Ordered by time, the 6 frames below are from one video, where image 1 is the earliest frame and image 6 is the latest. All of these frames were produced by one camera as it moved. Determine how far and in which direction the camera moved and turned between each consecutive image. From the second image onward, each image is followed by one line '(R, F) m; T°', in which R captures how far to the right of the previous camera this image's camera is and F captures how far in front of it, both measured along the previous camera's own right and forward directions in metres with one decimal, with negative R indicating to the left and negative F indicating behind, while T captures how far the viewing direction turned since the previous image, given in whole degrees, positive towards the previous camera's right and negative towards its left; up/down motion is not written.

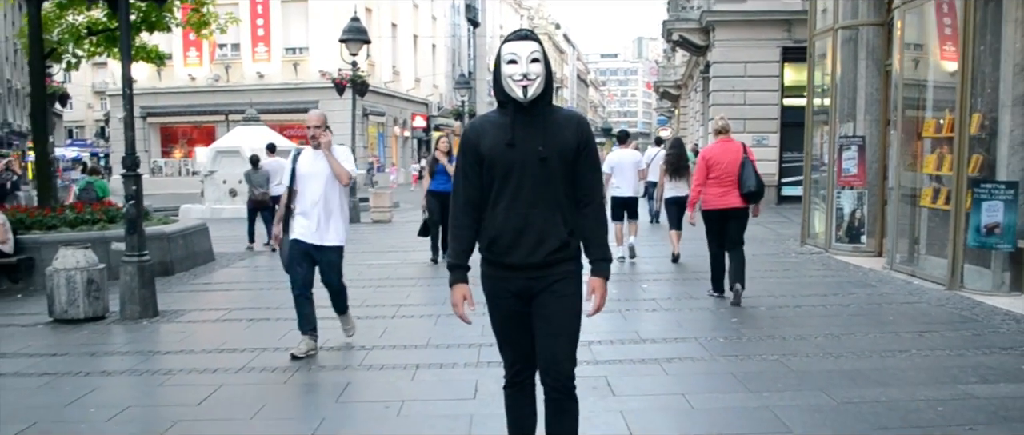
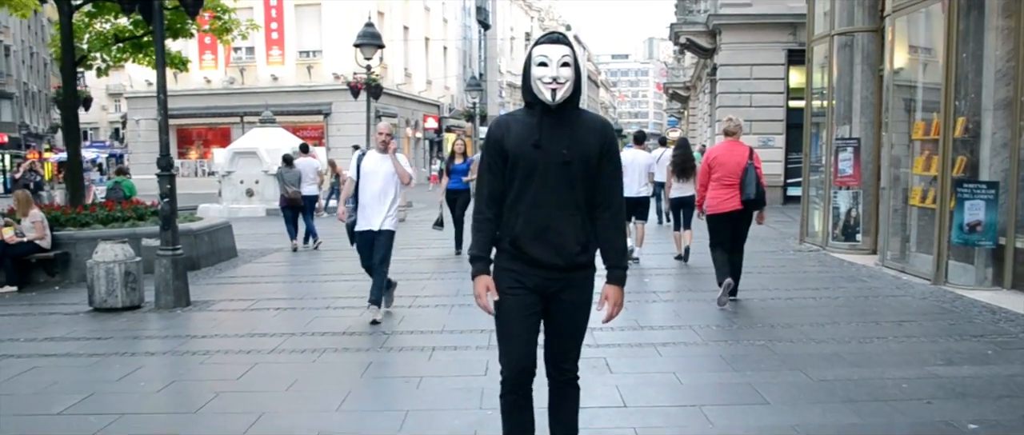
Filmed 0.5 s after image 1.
(0.0, -0.6) m; -1°
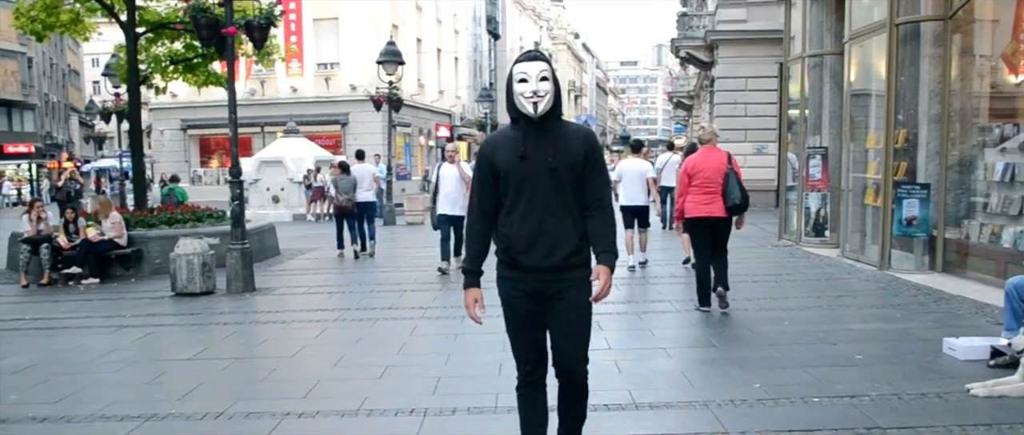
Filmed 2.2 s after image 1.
(0.0, -1.8) m; -1°
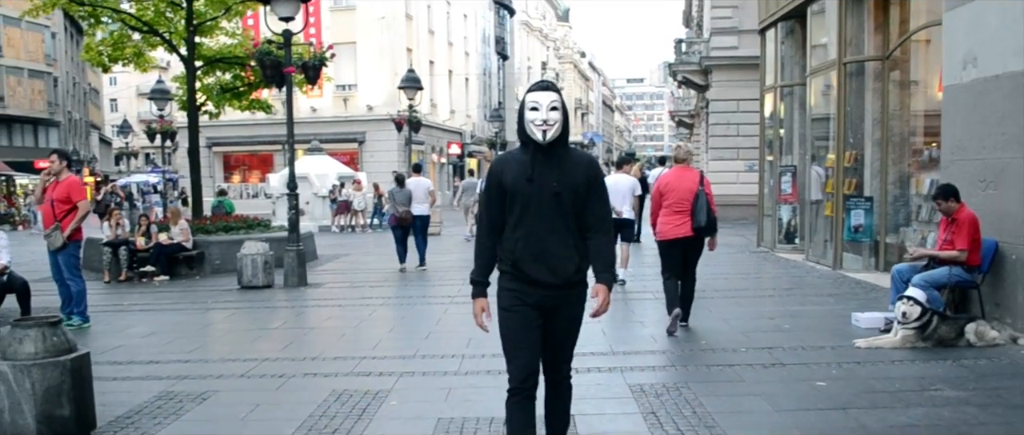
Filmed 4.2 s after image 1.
(-0.1, -2.1) m; 0°
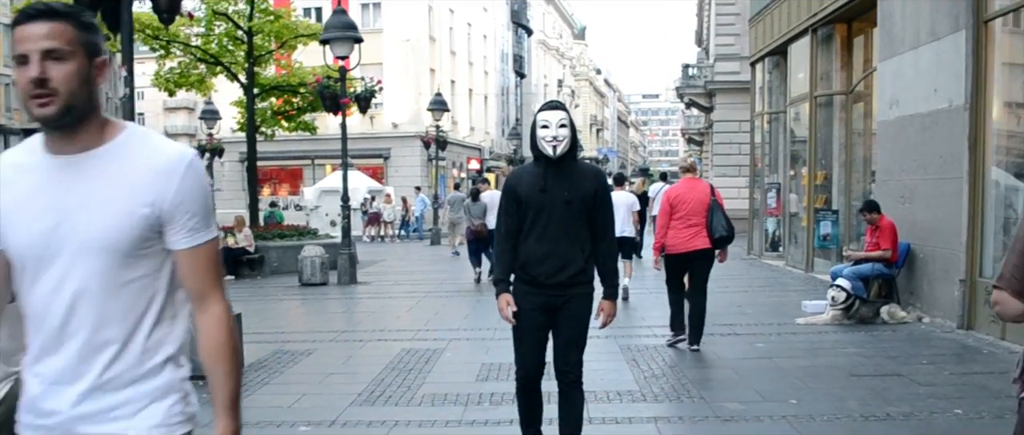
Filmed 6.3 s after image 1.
(-0.1, -2.3) m; -1°
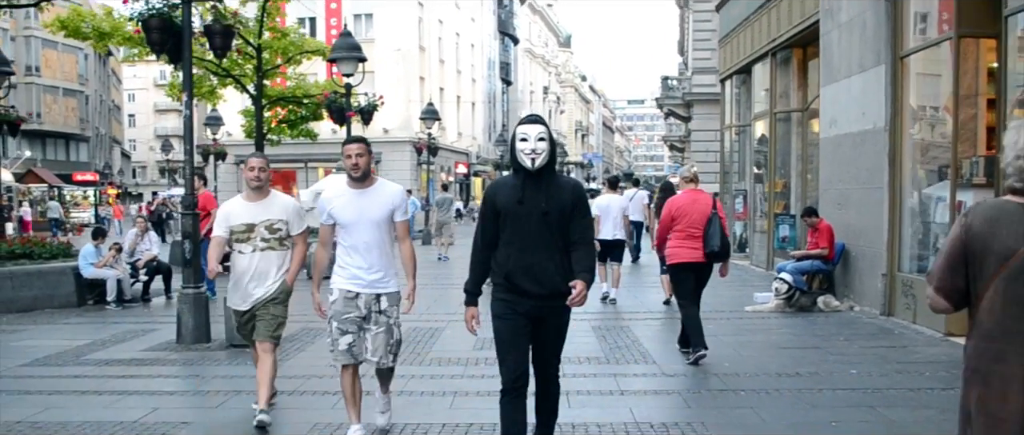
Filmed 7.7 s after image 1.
(-0.1, -1.6) m; +1°
